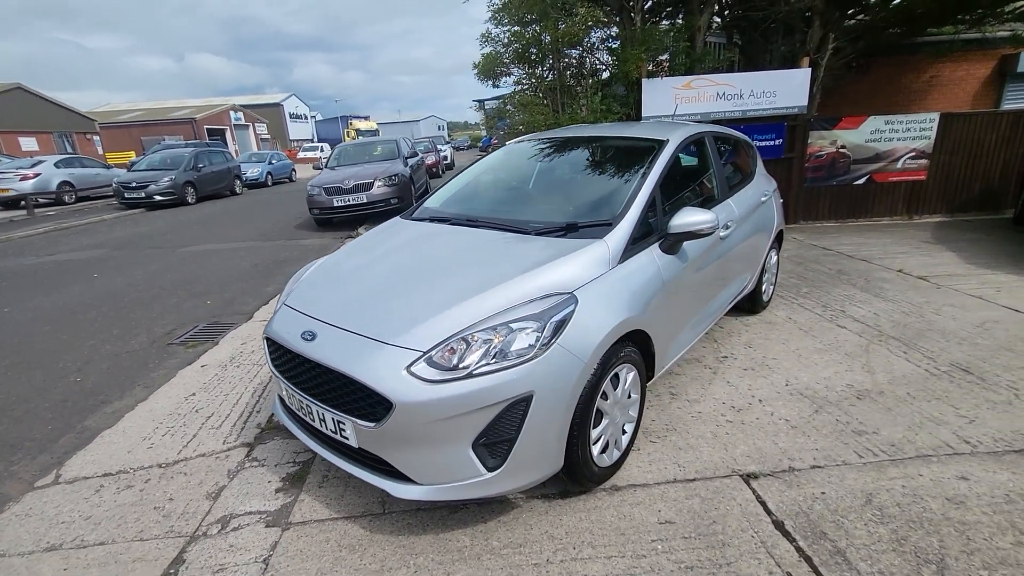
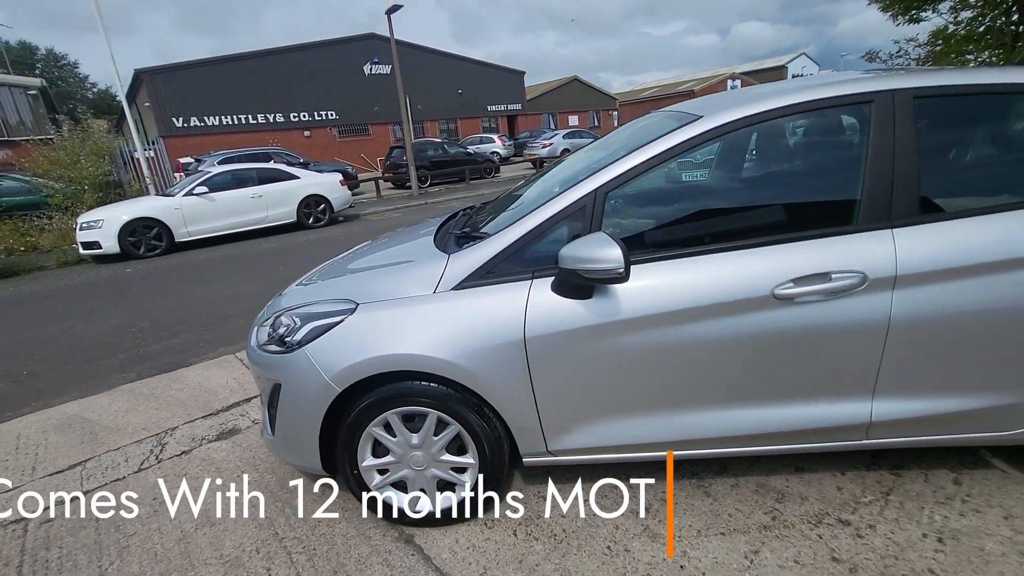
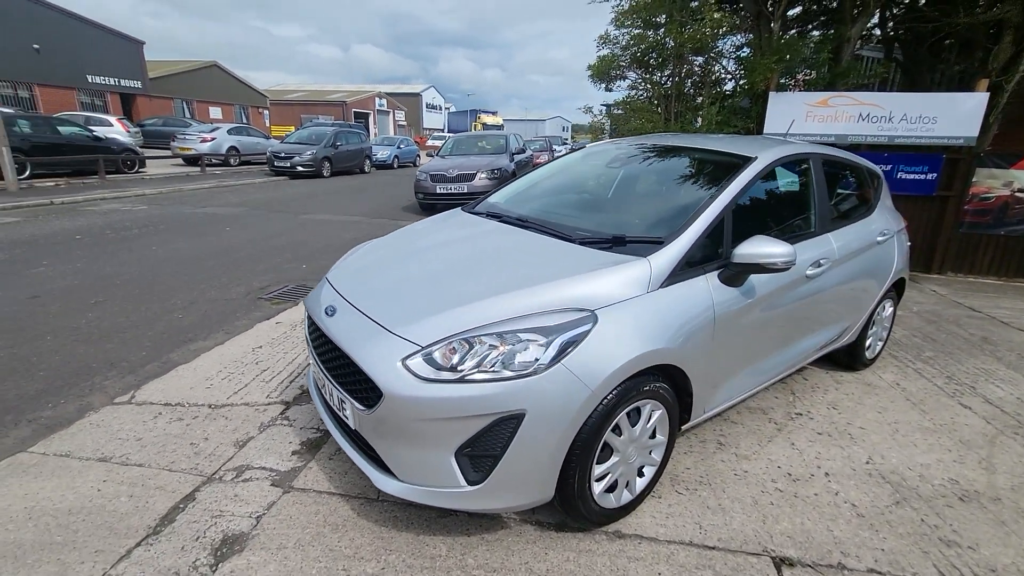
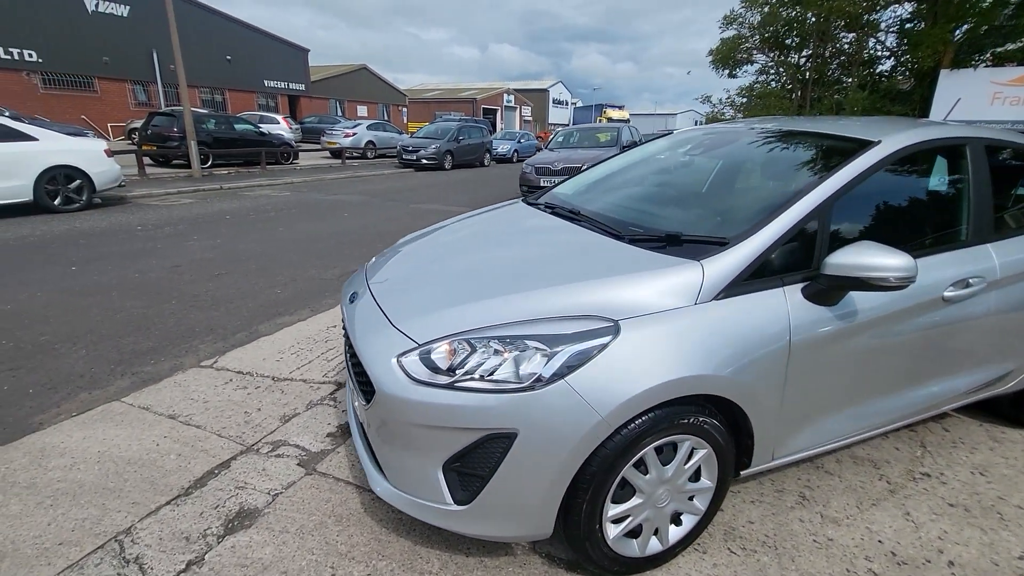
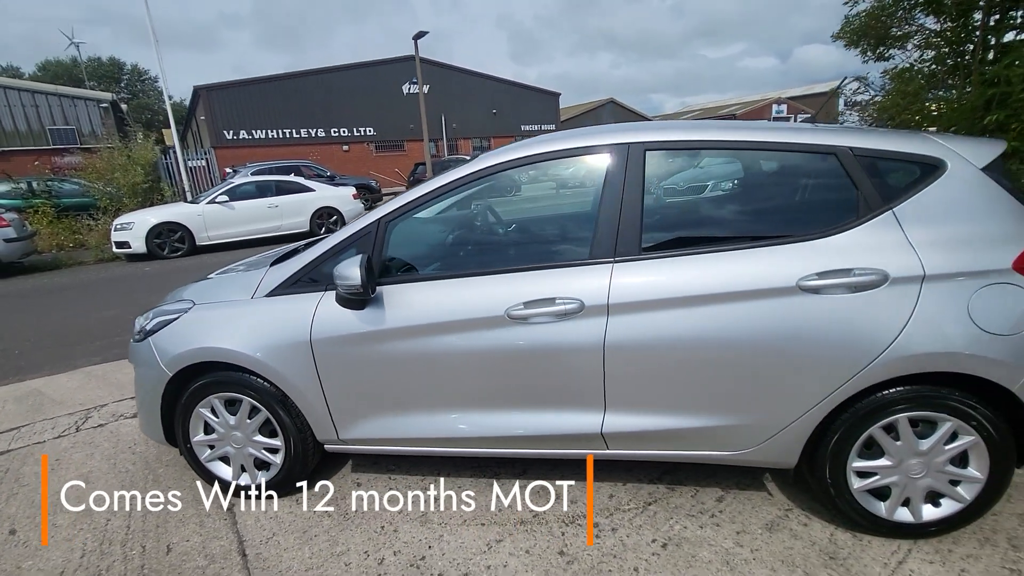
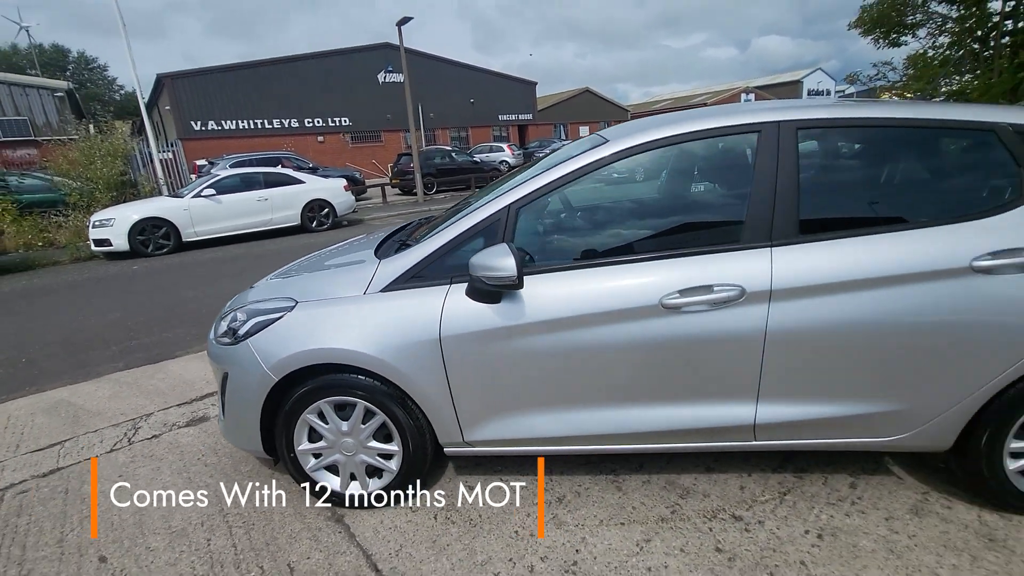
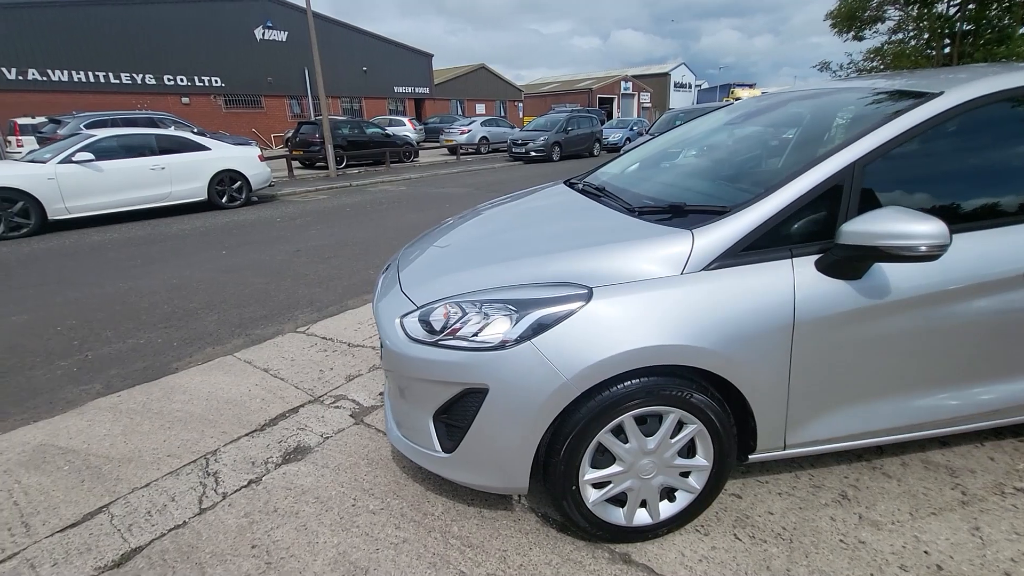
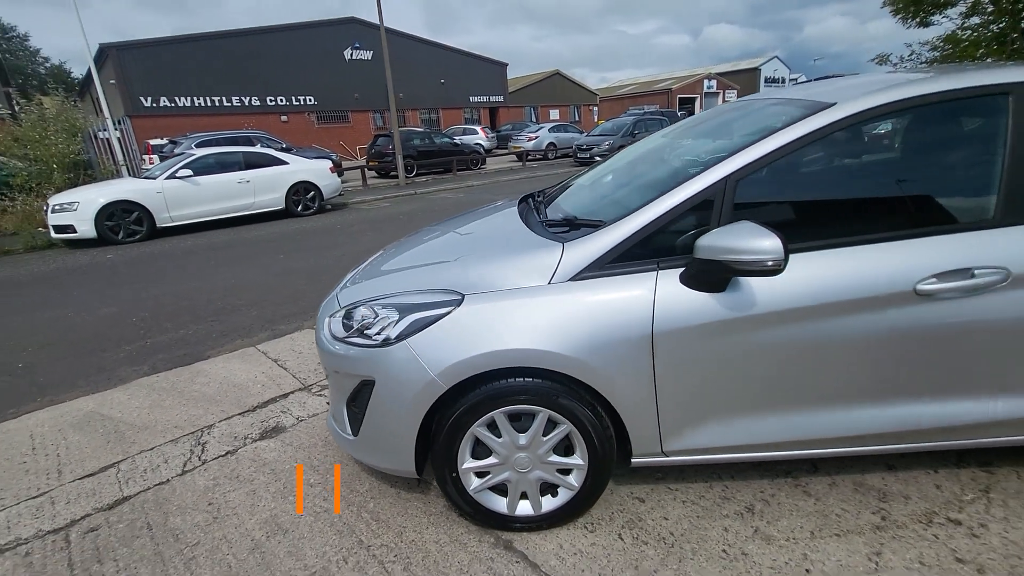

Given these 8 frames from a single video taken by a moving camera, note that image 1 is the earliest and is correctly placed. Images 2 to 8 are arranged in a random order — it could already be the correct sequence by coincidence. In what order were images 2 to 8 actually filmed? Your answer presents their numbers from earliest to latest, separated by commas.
3, 4, 7, 8, 2, 6, 5
